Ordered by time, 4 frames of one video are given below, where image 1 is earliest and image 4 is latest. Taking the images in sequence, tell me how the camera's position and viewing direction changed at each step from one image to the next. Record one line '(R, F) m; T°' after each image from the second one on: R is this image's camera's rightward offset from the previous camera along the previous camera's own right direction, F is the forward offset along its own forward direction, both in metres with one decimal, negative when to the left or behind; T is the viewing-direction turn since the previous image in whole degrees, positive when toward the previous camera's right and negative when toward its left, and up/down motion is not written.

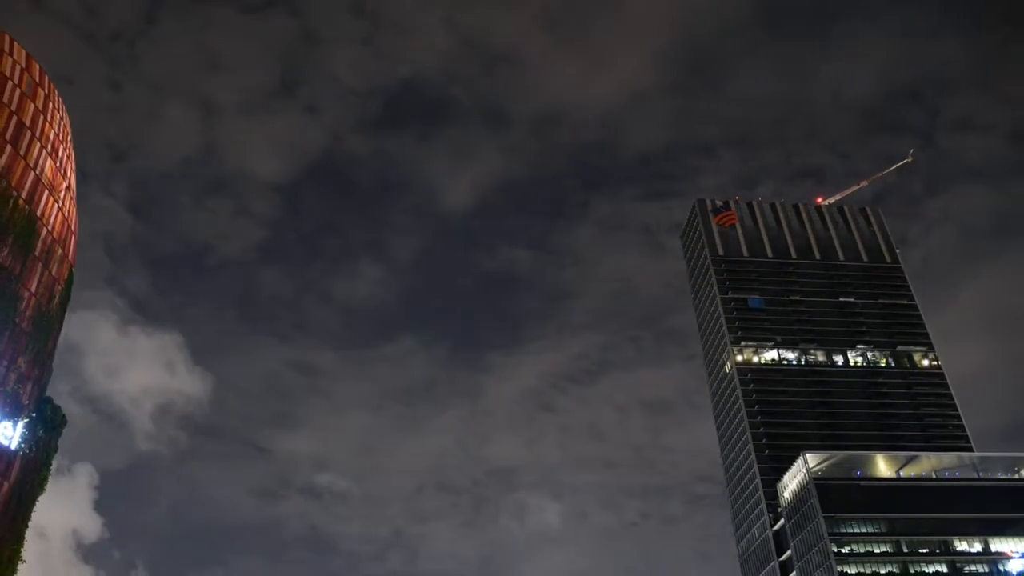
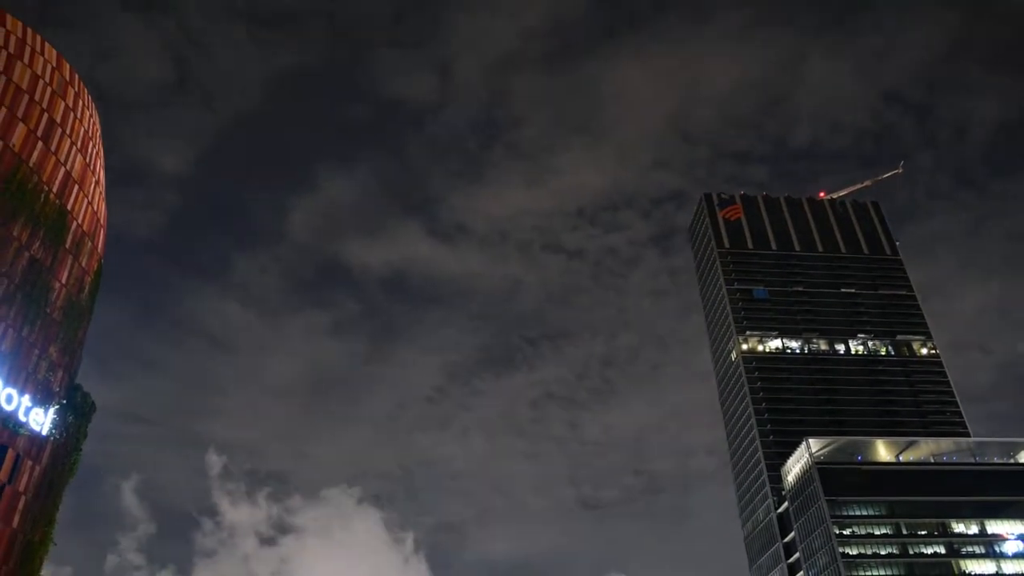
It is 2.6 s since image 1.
(-2.4, -4.0) m; 0°
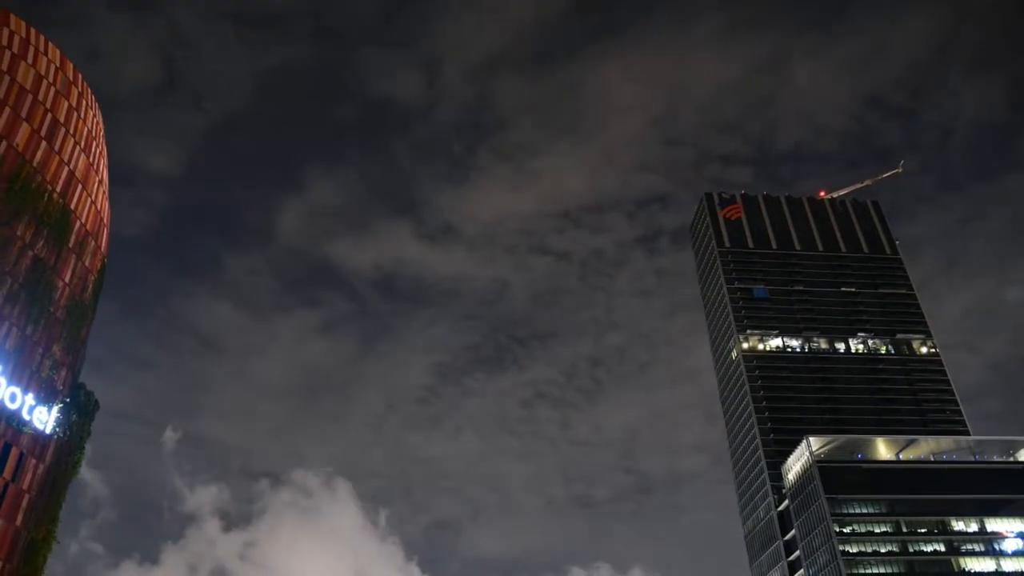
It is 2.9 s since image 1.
(-0.3, -0.5) m; 0°
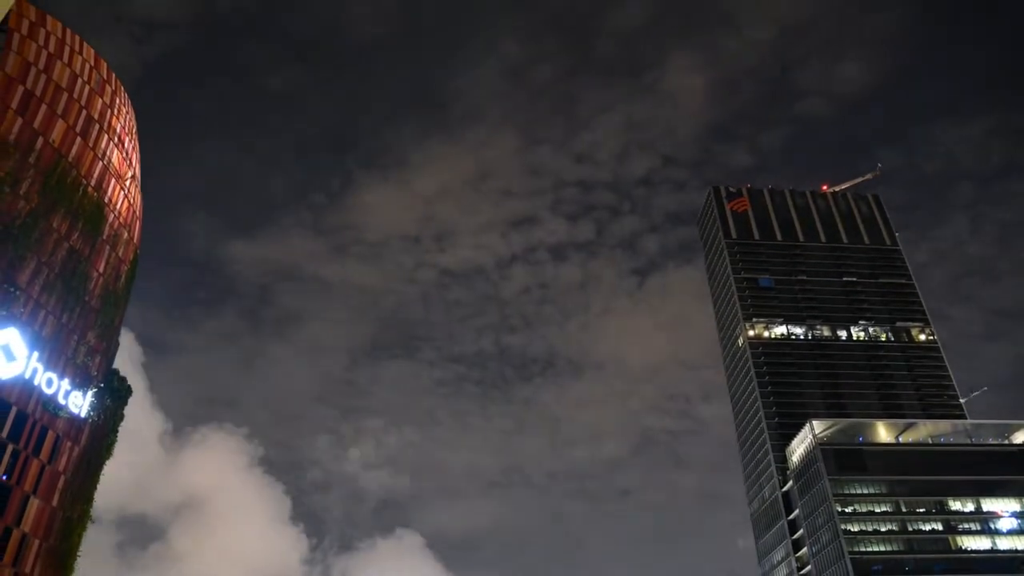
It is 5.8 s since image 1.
(-2.7, -4.9) m; 0°
